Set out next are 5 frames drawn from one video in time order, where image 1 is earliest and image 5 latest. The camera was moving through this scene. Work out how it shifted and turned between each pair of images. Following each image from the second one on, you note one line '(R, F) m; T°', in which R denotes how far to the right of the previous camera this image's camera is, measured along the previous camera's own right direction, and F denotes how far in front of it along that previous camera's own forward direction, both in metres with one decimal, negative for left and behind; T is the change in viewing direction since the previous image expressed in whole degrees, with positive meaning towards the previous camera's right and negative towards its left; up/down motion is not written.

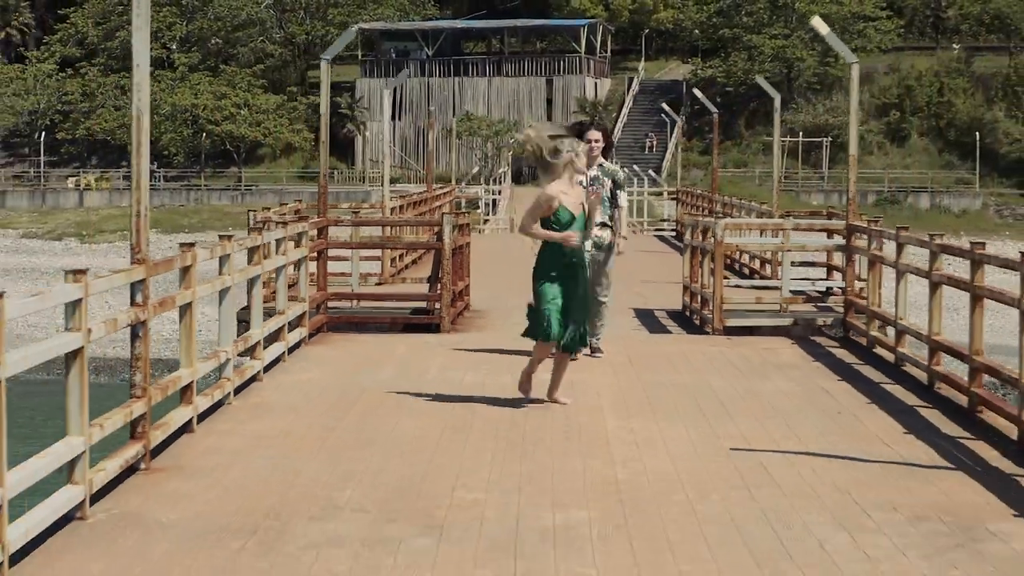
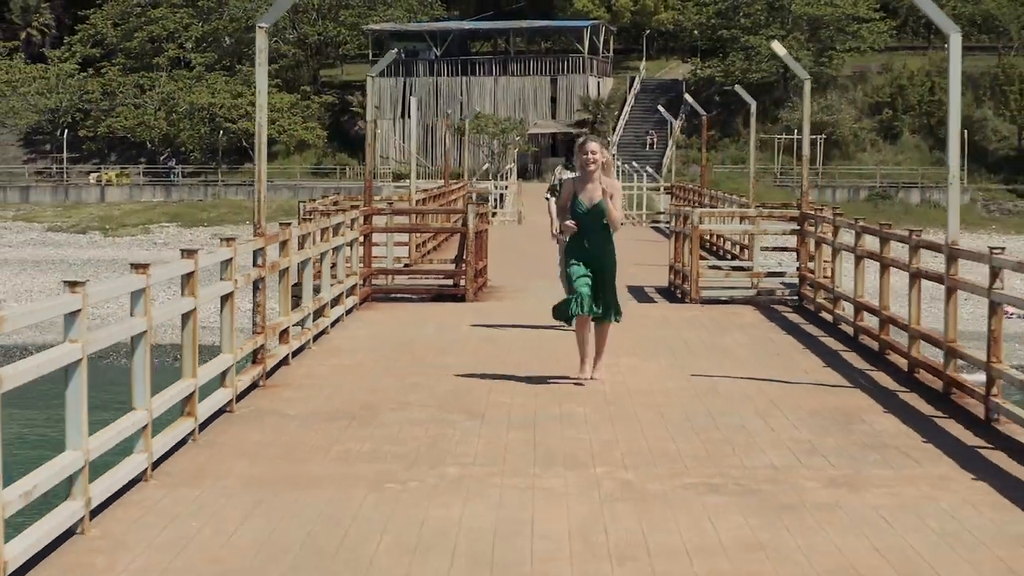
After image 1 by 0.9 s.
(-0.1, -2.8) m; 0°
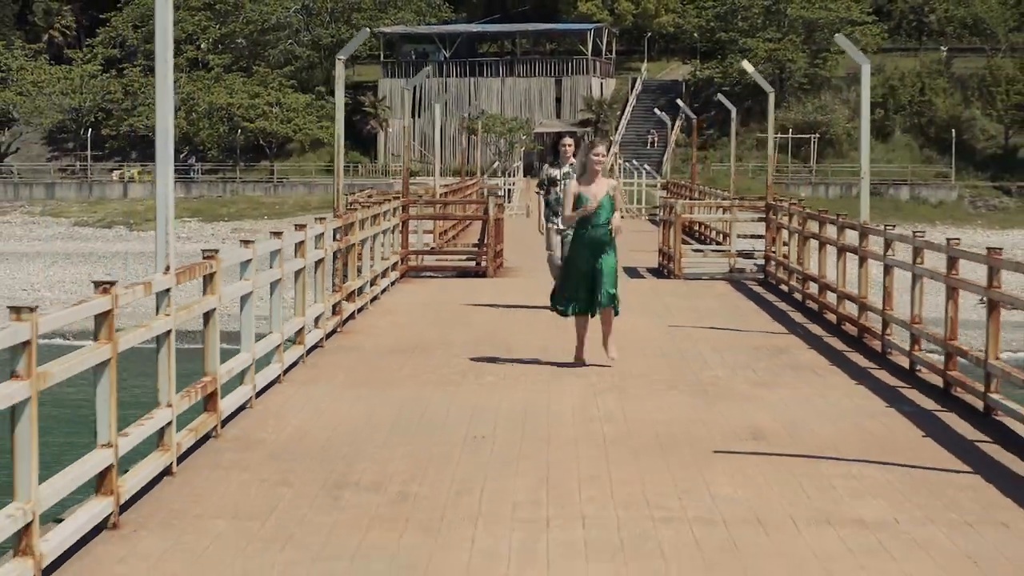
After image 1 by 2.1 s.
(-0.1, -3.2) m; 0°
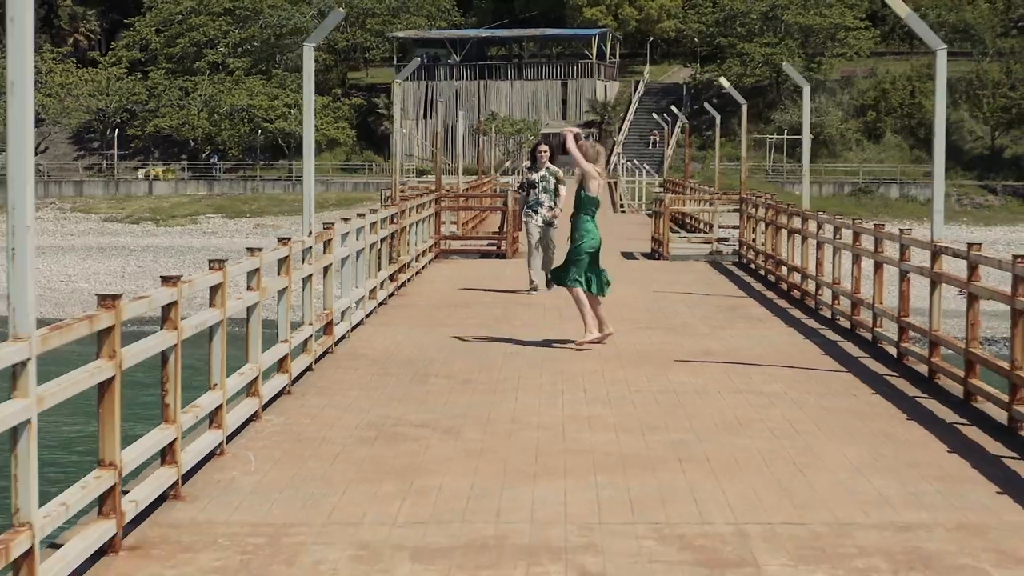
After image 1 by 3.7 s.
(-0.1, -3.8) m; 0°
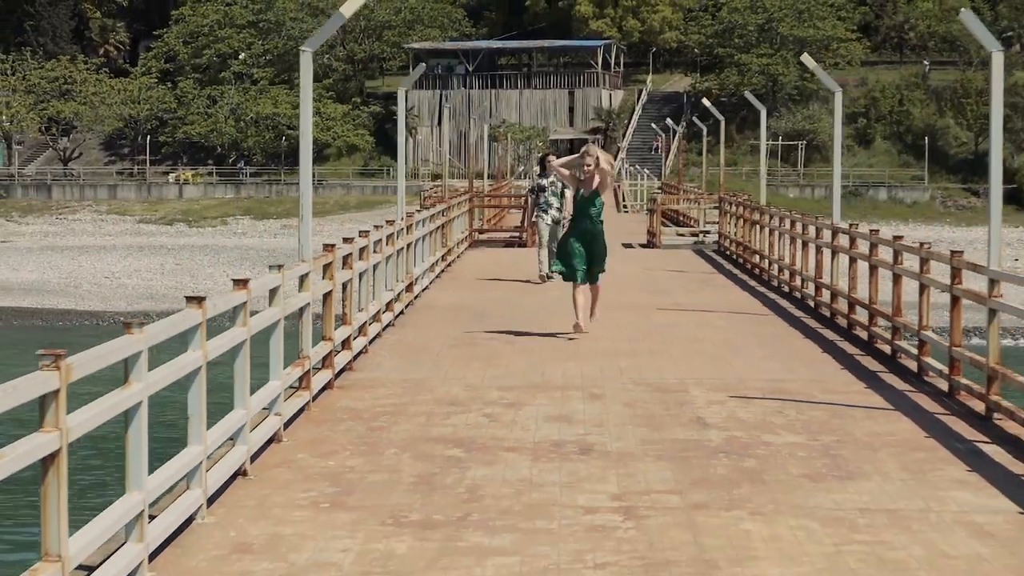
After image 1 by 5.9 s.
(-0.2, -5.0) m; 0°
